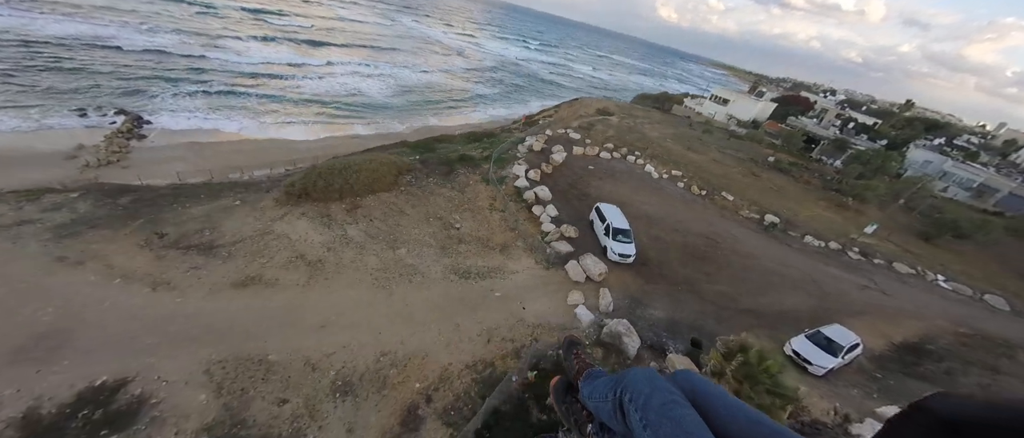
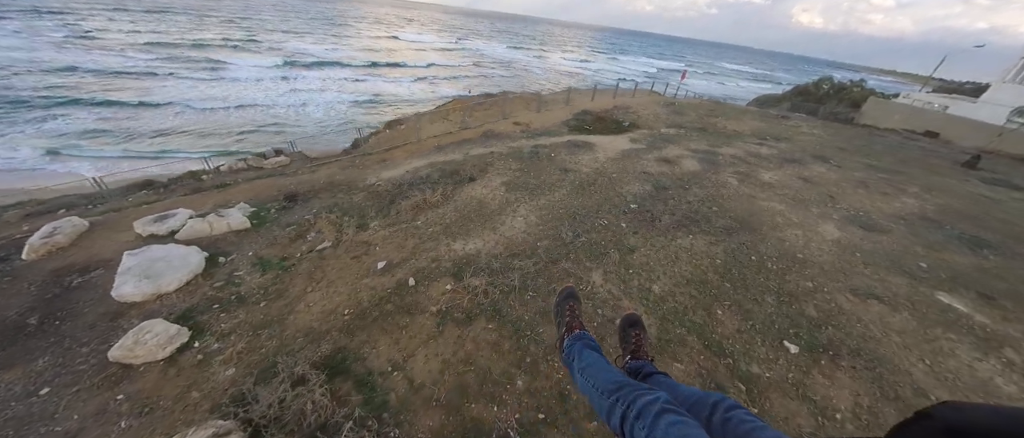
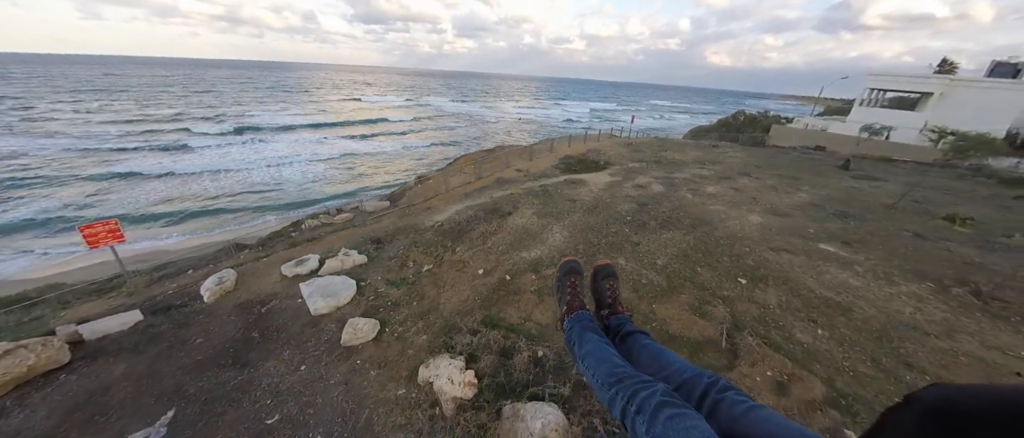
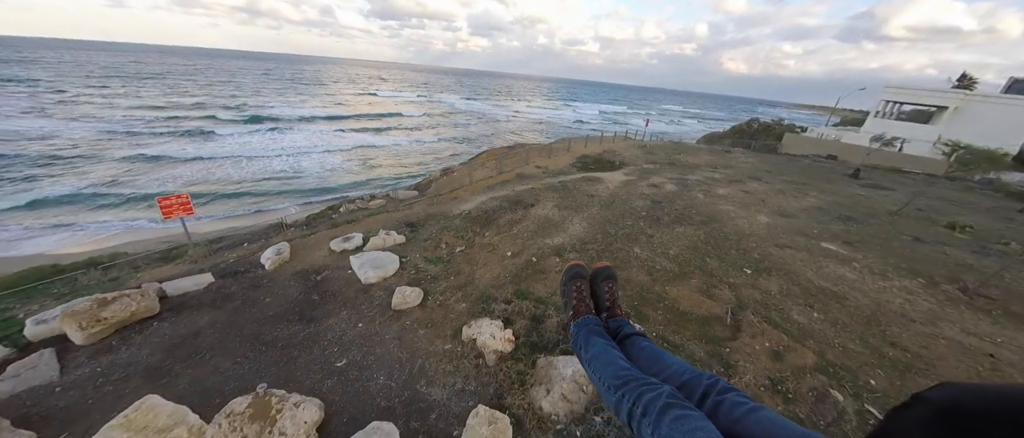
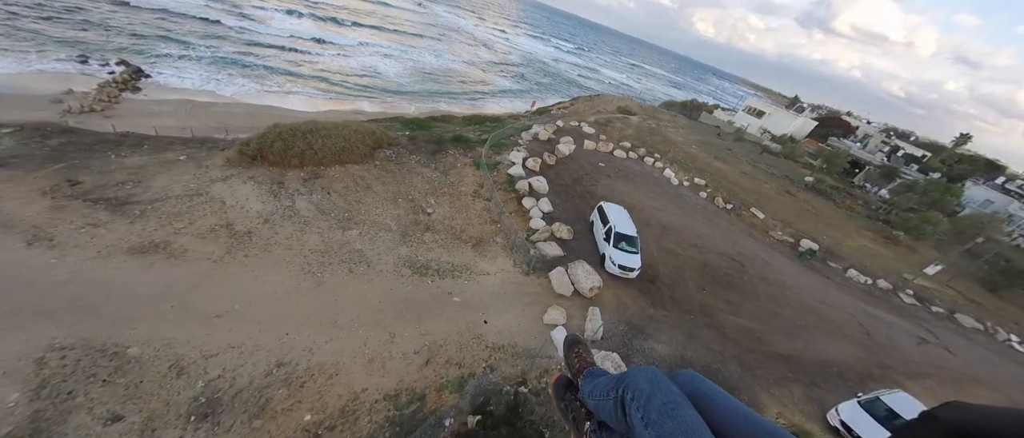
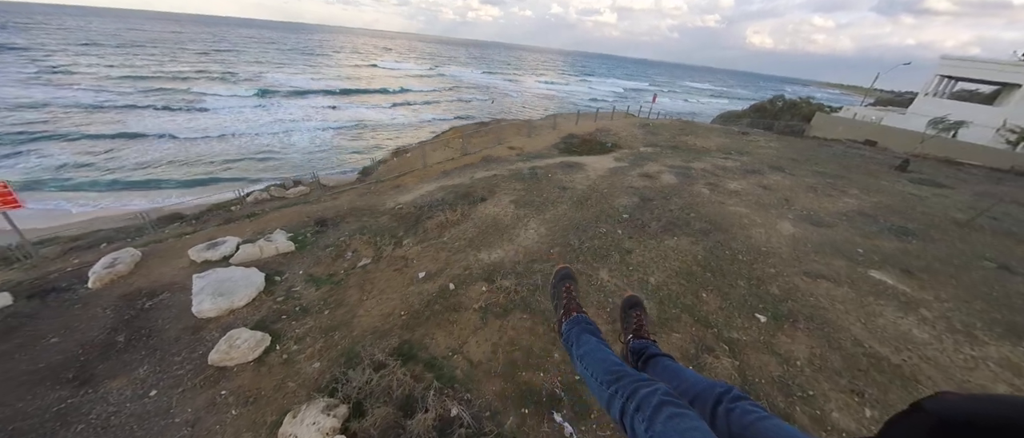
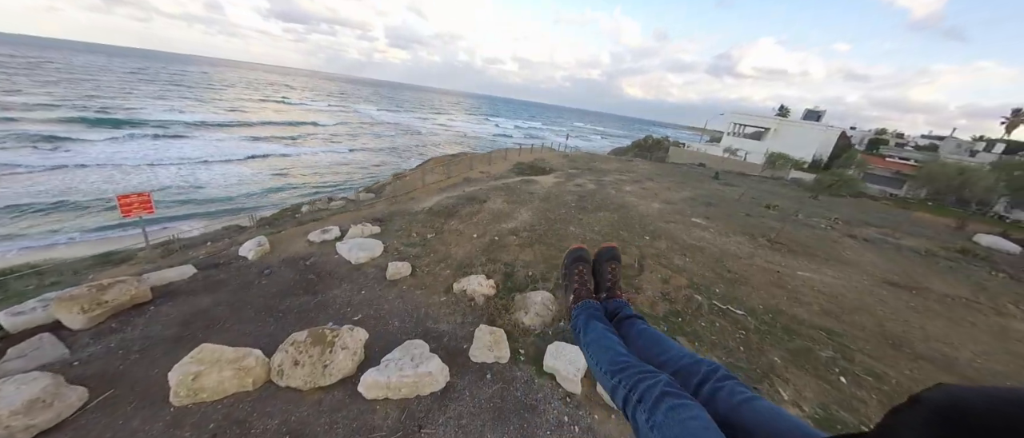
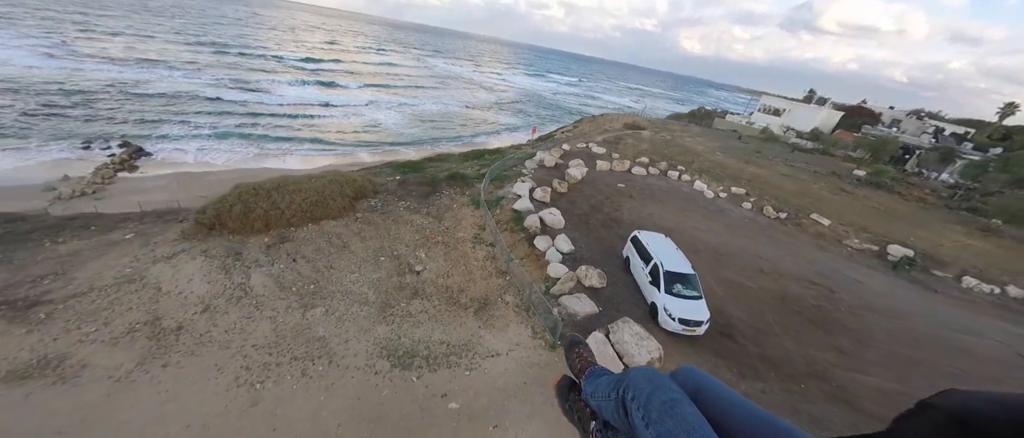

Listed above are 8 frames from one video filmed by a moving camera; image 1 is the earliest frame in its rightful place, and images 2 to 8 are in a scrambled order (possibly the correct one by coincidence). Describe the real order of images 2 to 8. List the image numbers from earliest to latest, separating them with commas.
5, 8, 7, 4, 3, 6, 2
